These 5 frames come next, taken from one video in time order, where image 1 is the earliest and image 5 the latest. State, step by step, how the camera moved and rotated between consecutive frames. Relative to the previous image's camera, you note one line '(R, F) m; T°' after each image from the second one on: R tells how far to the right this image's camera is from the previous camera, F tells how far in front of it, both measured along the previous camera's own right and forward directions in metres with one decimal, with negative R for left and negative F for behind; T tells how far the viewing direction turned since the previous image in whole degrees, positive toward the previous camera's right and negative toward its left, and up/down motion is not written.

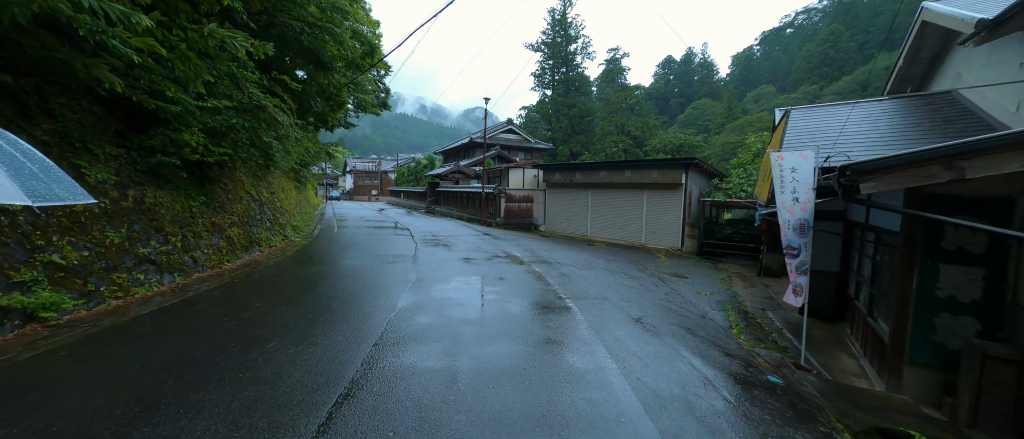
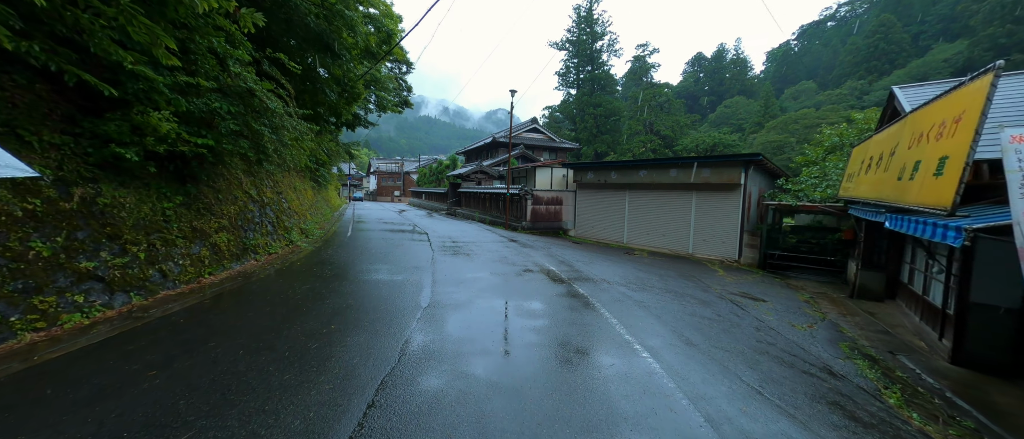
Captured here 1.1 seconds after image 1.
(-0.3, +1.4) m; -3°
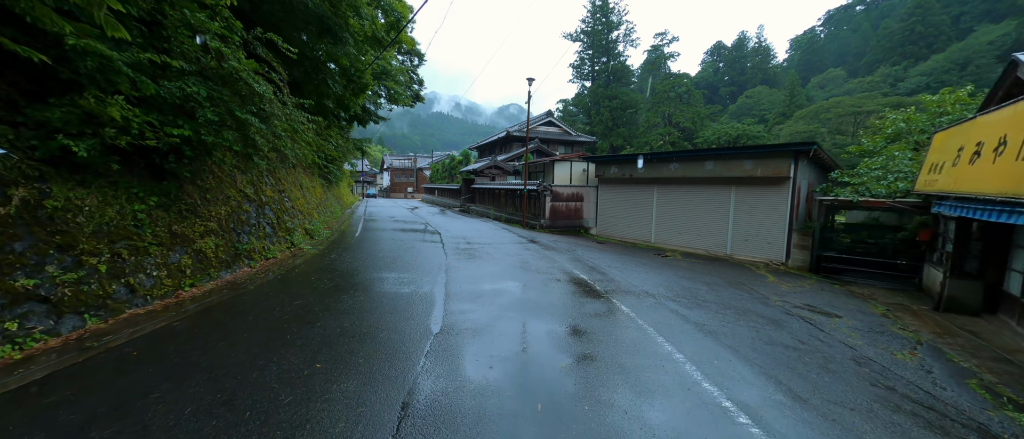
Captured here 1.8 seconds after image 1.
(-0.2, +0.9) m; -2°
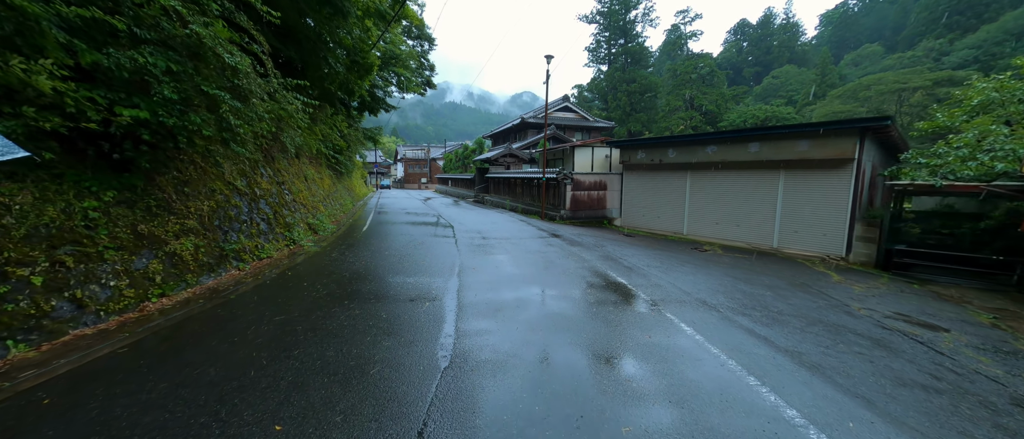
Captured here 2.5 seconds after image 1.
(-0.1, +1.0) m; -2°
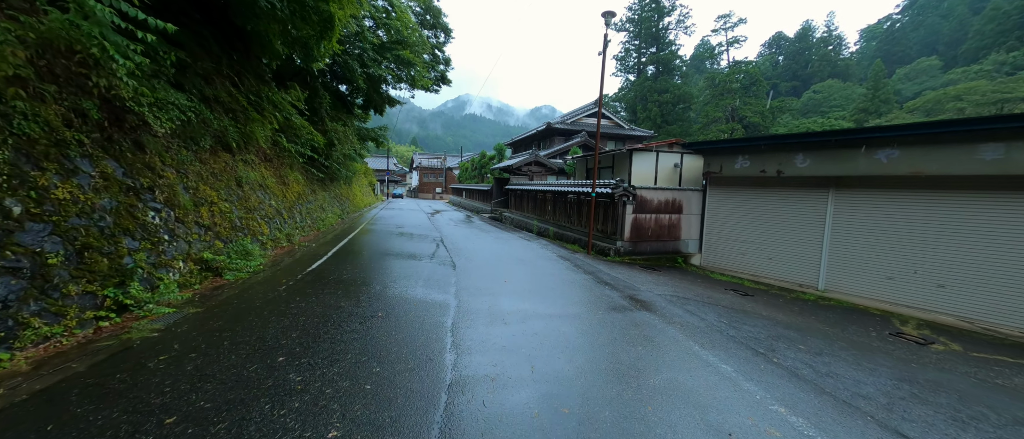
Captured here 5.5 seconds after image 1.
(-0.4, +4.1) m; -2°
